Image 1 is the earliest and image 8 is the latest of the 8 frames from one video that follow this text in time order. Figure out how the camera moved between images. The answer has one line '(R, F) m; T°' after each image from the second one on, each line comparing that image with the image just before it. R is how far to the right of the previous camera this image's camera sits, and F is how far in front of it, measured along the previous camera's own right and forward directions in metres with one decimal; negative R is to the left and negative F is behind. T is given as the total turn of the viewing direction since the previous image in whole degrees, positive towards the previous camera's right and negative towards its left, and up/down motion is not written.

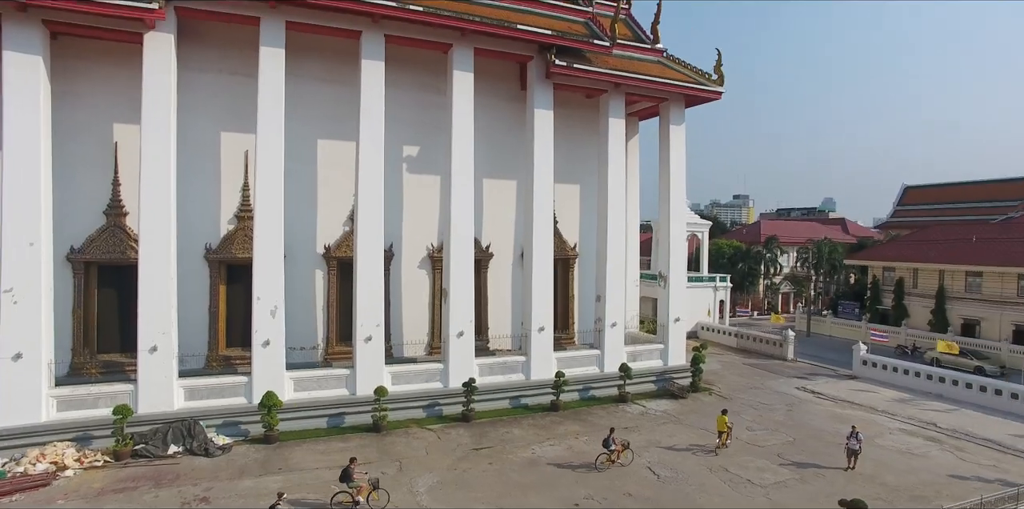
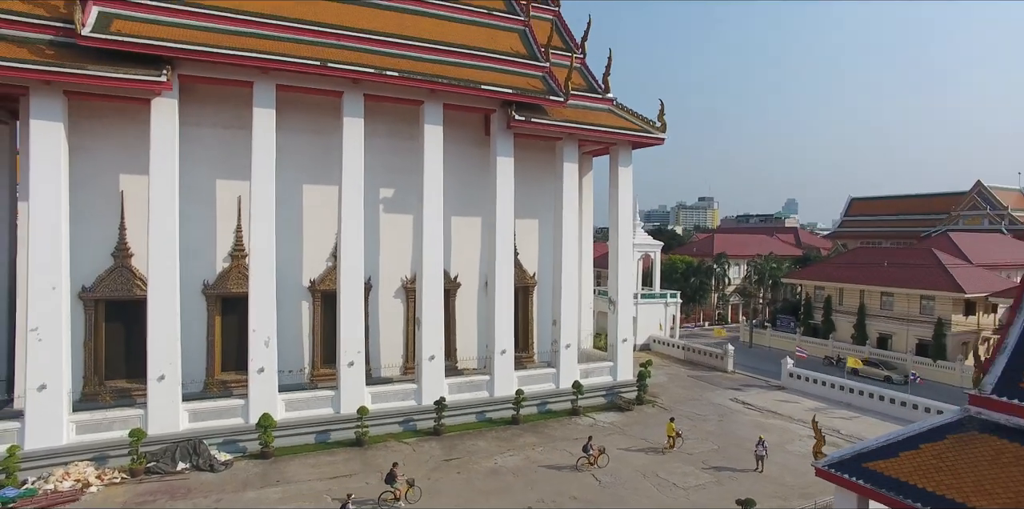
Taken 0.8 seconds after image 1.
(+0.1, -1.4) m; +3°
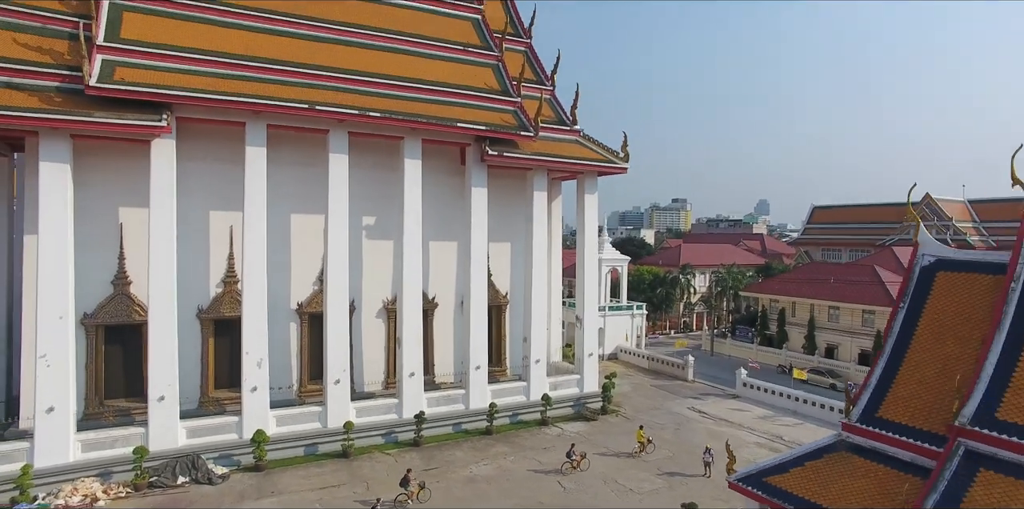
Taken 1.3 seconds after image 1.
(0.0, -1.0) m; +2°
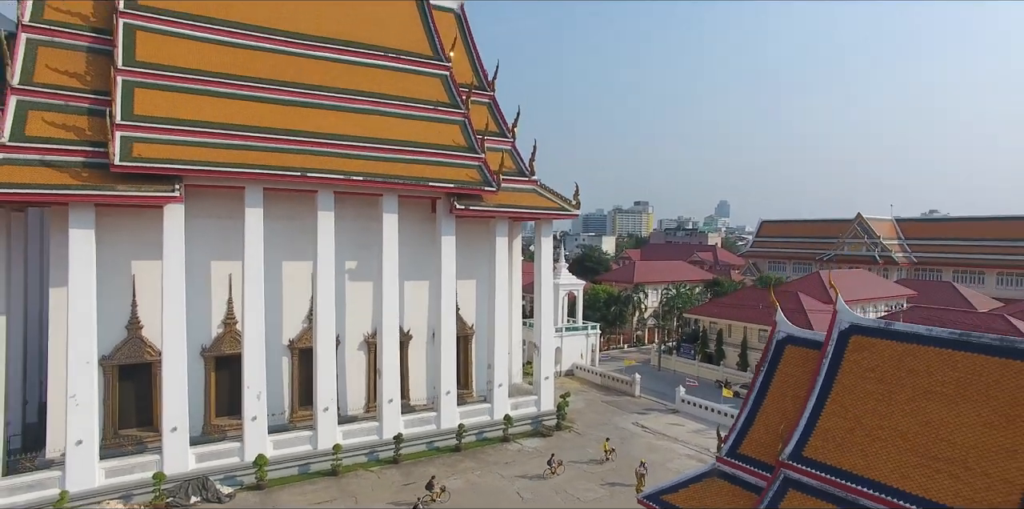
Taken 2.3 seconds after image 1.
(0.0, -2.0) m; +3°
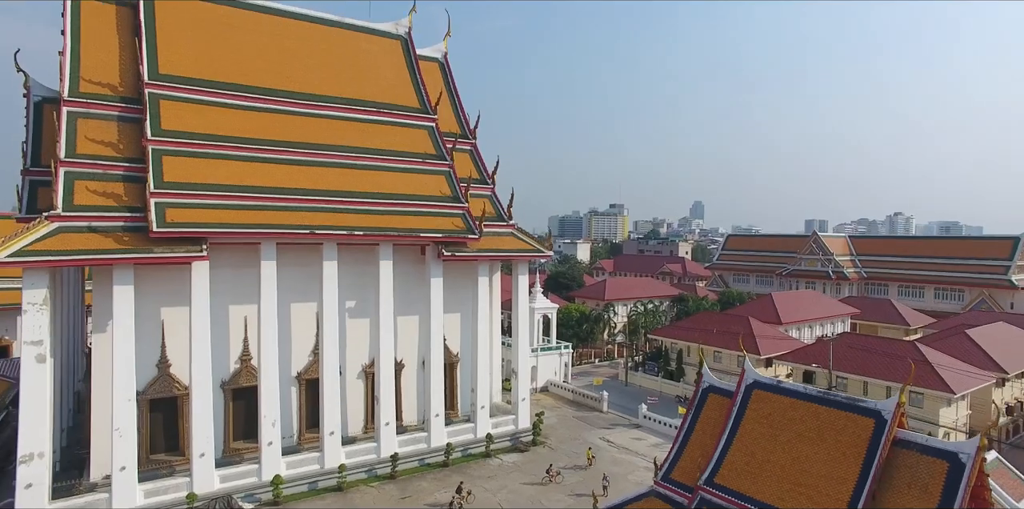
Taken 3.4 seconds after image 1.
(-0.1, -2.2) m; +2°
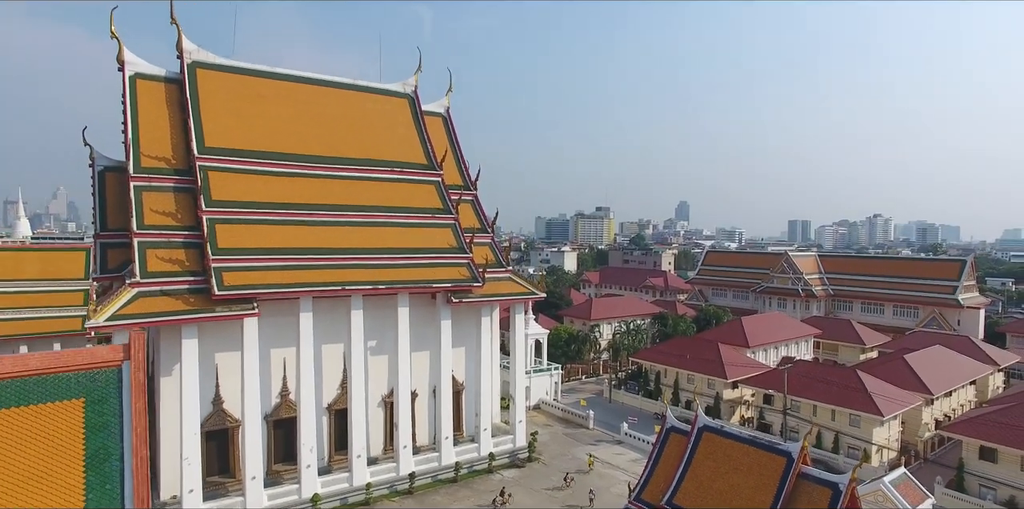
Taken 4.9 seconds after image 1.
(-0.4, -2.9) m; +1°
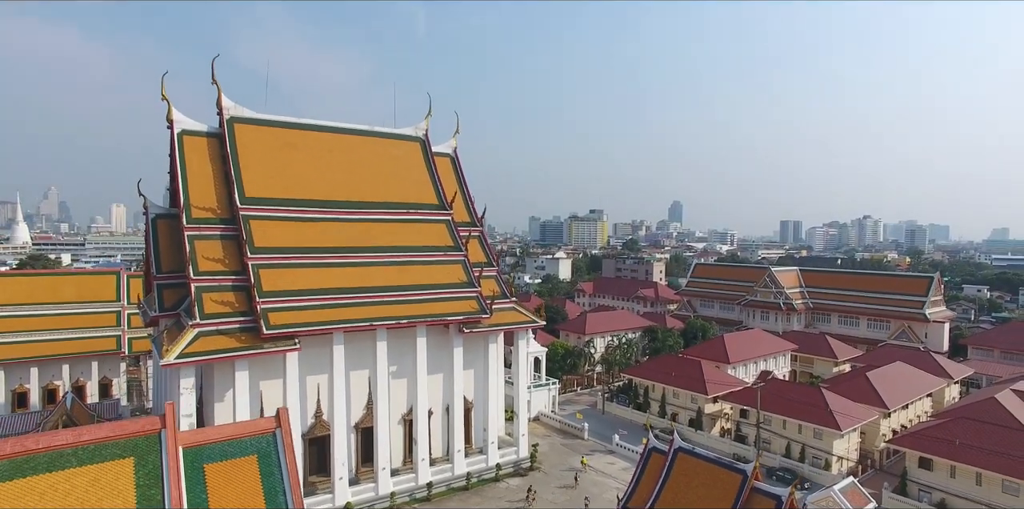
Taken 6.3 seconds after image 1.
(-0.4, -2.7) m; +1°
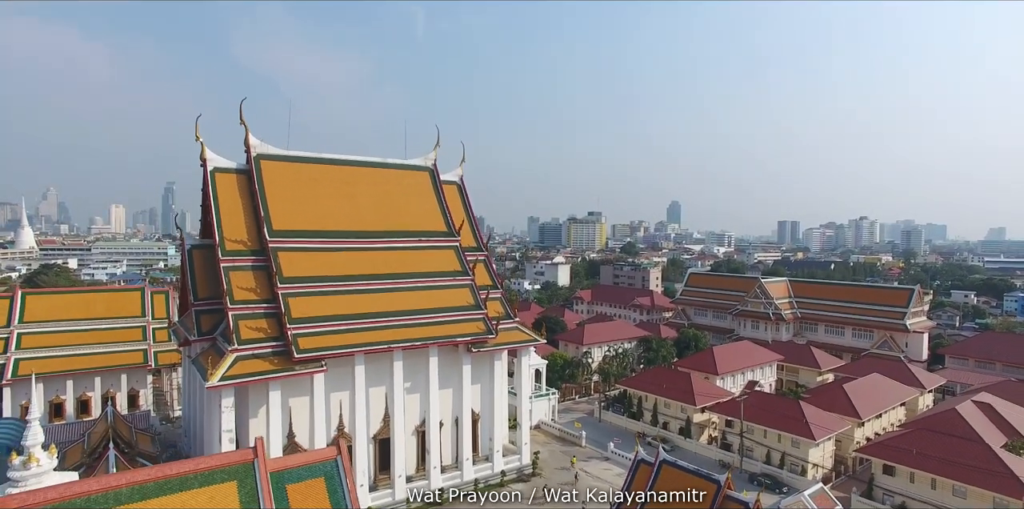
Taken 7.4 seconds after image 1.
(-0.2, -2.2) m; 0°
